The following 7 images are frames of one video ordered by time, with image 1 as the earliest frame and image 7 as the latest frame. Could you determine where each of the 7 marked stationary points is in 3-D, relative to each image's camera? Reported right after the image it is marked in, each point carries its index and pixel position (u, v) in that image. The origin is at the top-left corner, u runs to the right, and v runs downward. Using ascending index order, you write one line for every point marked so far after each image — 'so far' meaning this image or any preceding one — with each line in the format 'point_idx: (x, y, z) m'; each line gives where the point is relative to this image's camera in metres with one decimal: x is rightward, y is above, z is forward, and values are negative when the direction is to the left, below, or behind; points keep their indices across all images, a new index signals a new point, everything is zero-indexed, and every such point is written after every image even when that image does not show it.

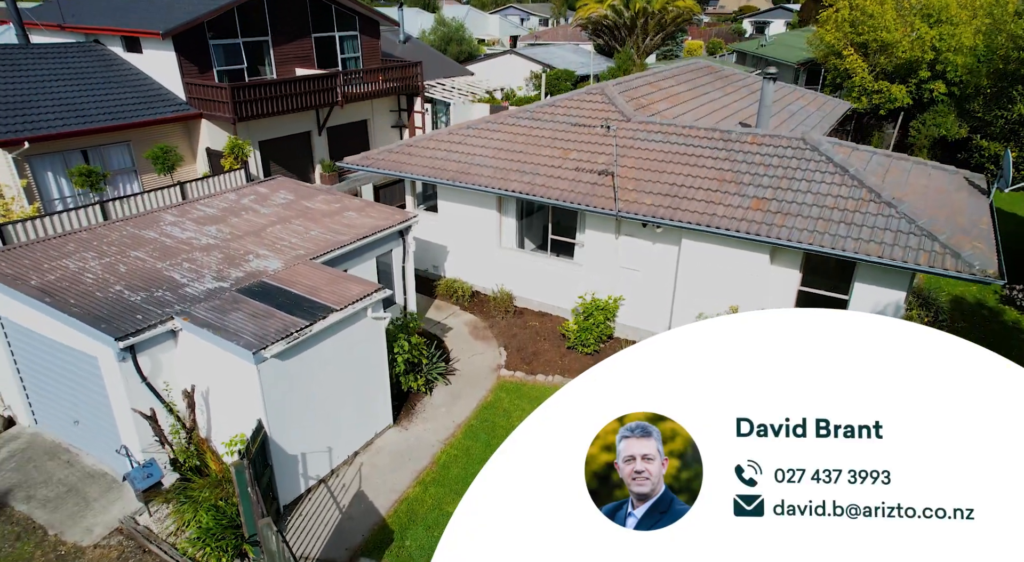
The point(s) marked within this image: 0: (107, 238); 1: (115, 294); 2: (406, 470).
0: (-7.6, +0.8, +12.6) m
1: (-6.2, -0.2, +10.6) m
2: (-1.8, -3.3, +11.4) m
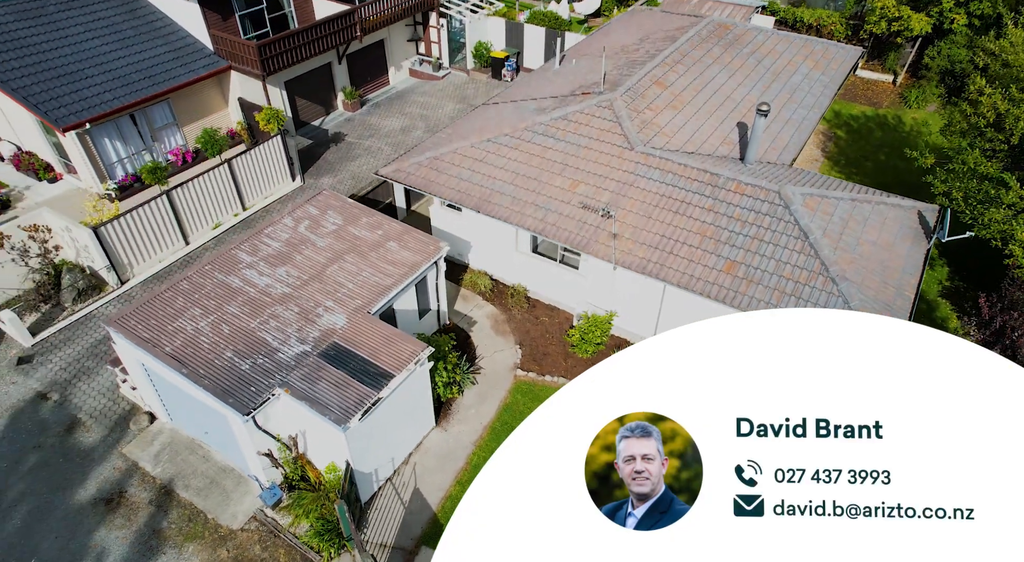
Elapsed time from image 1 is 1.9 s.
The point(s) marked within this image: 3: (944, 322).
0: (-7.2, -0.2, +15.7) m
1: (-5.9, -1.7, +14.1) m
2: (-1.5, -4.4, +15.6) m
3: (+12.2, -1.1, +19.0) m
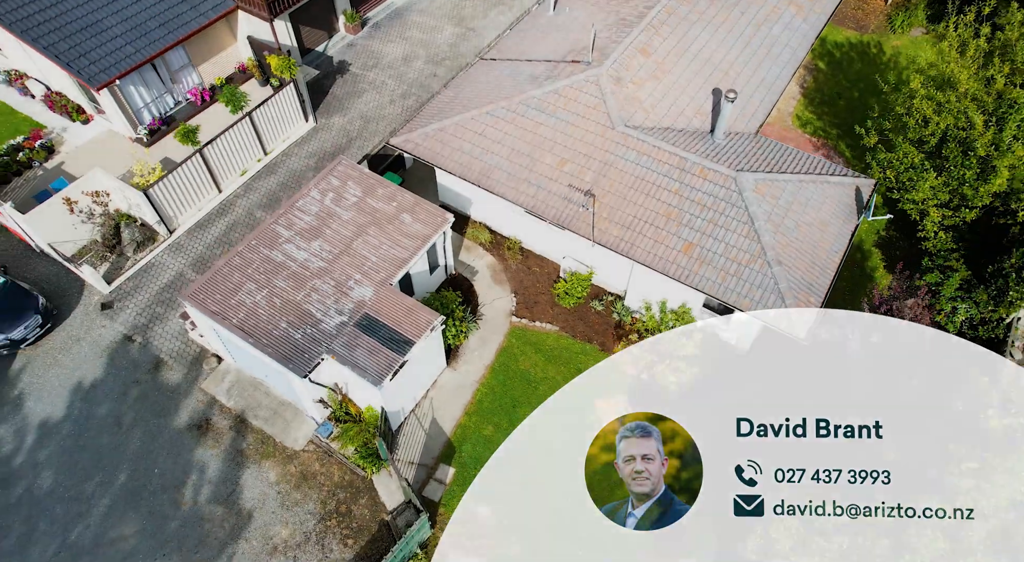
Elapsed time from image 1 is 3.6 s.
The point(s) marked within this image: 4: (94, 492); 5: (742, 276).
0: (-7.3, +0.5, +19.1) m
1: (-6.1, -1.4, +17.9) m
2: (-1.6, -3.7, +19.9) m
3: (+12.0, +0.3, +22.5) m
4: (-11.4, -5.8, +18.5) m
5: (+6.2, +0.1, +18.2) m
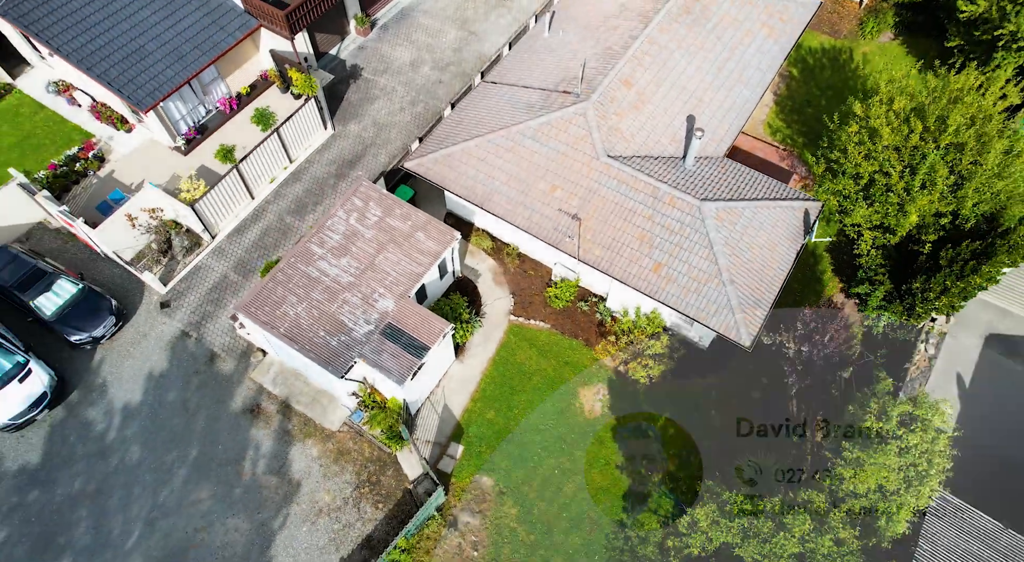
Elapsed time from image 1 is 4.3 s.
0: (-7.4, +0.1, +22.8) m
1: (-6.1, -1.9, +21.8) m
2: (-1.7, -4.0, +24.0) m
3: (+12.0, +0.2, +26.2) m
4: (-11.5, -6.2, +22.8) m
5: (+6.2, -0.4, +21.9) m
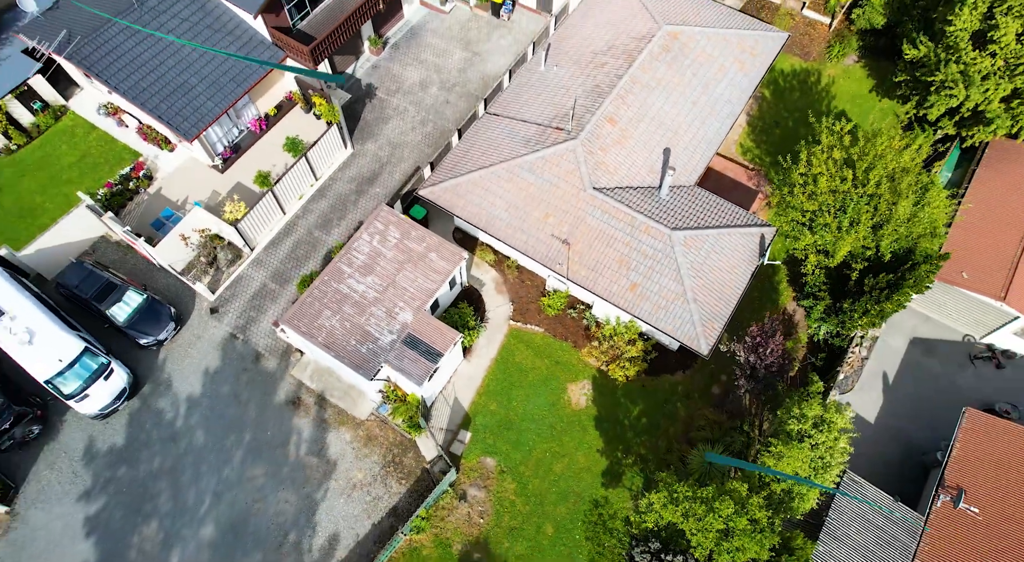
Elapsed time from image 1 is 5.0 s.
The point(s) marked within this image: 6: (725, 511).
0: (-7.4, -0.6, +27.2) m
1: (-6.1, -2.6, +26.2) m
2: (-1.7, -4.5, +28.6) m
3: (+12.0, -0.2, +30.5) m
4: (-11.5, -6.8, +27.6) m
5: (+6.1, -1.1, +26.3) m
6: (+6.3, -6.9, +19.9) m
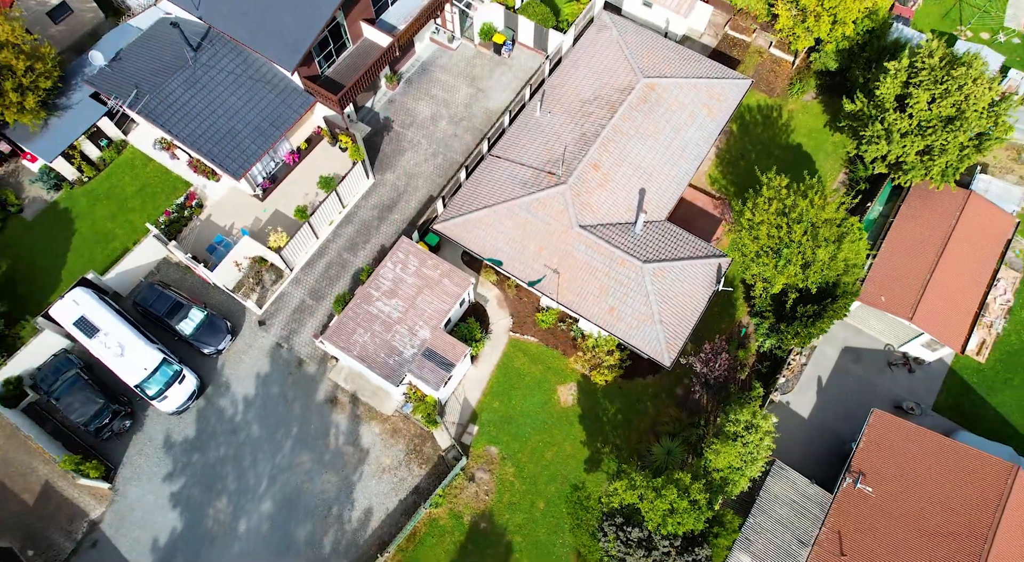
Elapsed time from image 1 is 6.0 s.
0: (-7.5, -1.7, +33.0) m
1: (-6.2, -3.7, +32.2) m
2: (-1.7, -5.6, +34.7) m
3: (+11.9, -1.1, +36.4) m
4: (-11.6, -7.9, +33.8) m
5: (+6.1, -2.2, +32.2) m
6: (+6.2, -8.3, +26.1) m
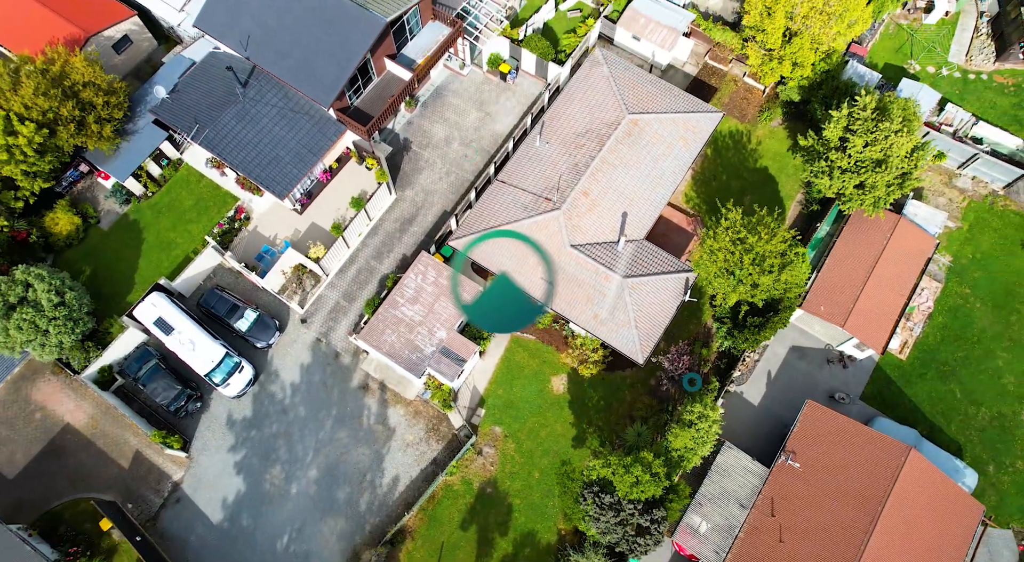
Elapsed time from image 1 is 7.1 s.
0: (-7.4, -2.2, +39.9) m
1: (-6.1, -4.3, +39.2) m
2: (-1.7, -6.0, +41.8) m
3: (+12.1, -1.7, +43.2) m
4: (-11.5, -8.3, +41.0) m
5: (+6.2, -2.9, +39.1) m
6: (+6.3, -9.3, +33.3) m
